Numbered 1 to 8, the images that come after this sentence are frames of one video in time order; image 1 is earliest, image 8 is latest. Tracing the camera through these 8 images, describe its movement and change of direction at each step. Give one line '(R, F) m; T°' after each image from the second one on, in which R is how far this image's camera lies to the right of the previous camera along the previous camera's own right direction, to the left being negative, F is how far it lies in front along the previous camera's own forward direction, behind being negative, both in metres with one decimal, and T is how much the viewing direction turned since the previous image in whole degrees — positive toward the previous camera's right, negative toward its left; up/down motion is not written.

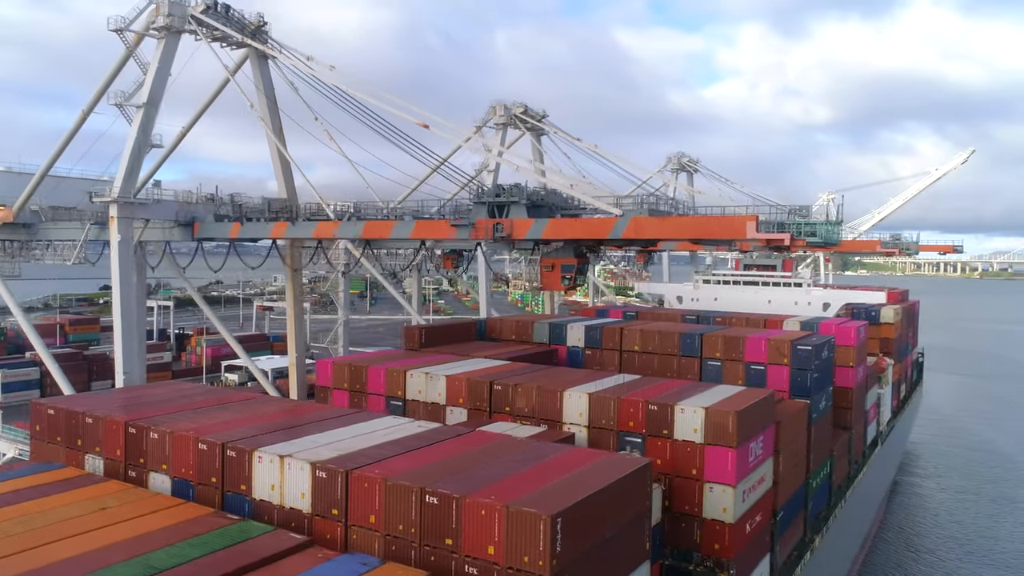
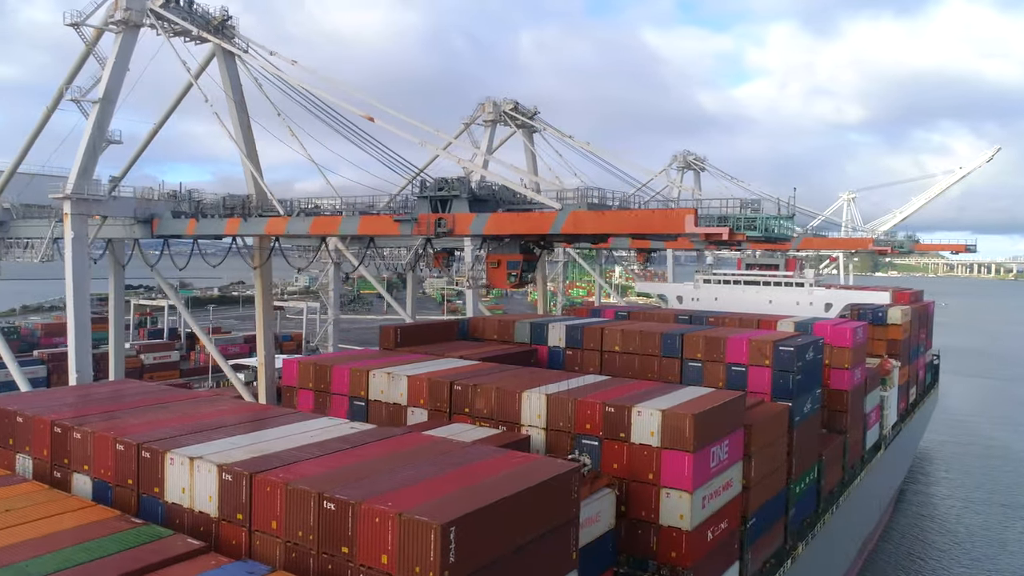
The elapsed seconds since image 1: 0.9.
(+1.2, +0.5) m; -2°
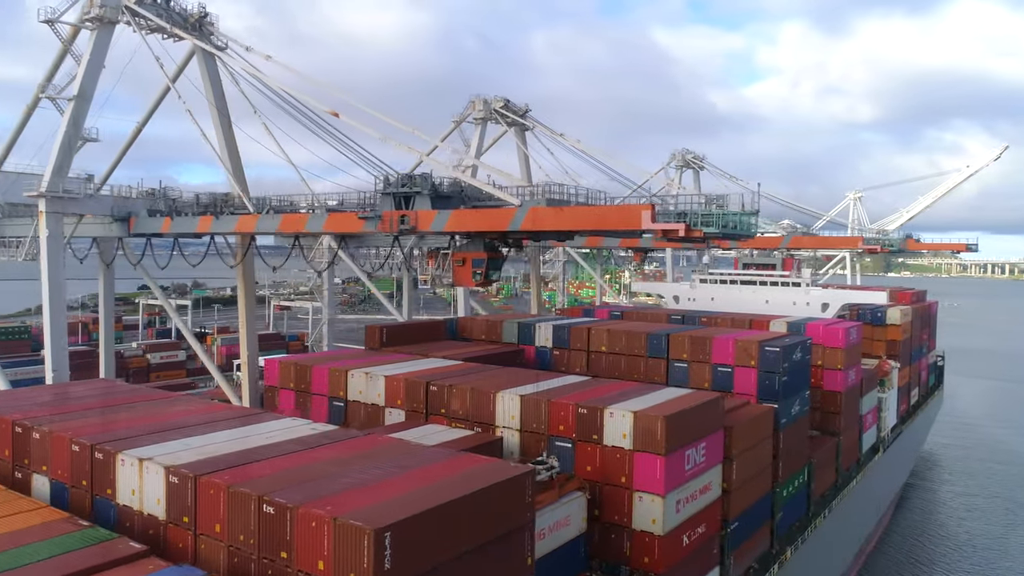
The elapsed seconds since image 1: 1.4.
(+0.7, +0.2) m; -1°
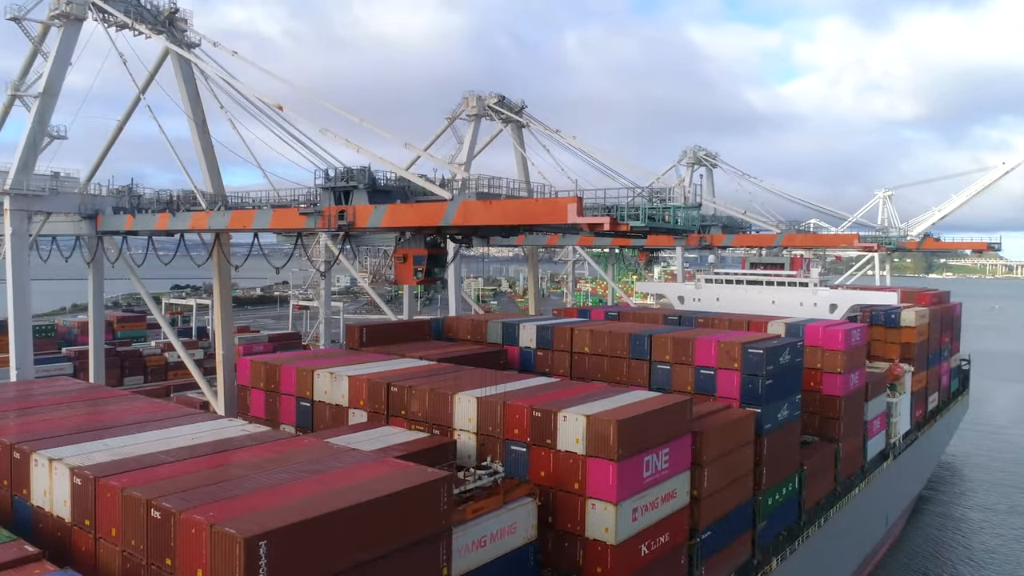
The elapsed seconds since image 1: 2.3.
(+1.3, +0.4) m; -2°
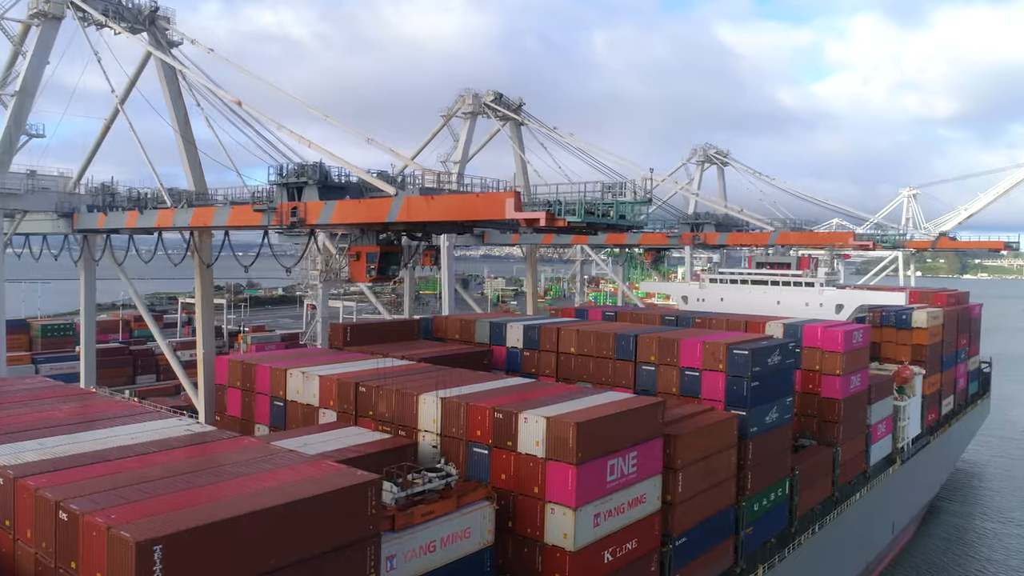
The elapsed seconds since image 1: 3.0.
(+1.0, +0.3) m; -2°
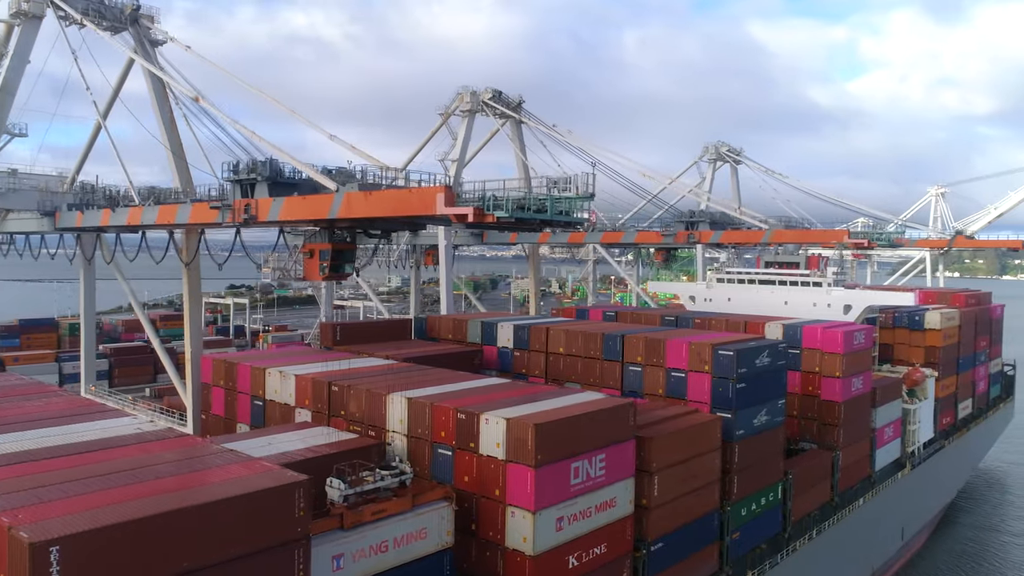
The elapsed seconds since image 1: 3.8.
(+1.0, +0.2) m; -2°
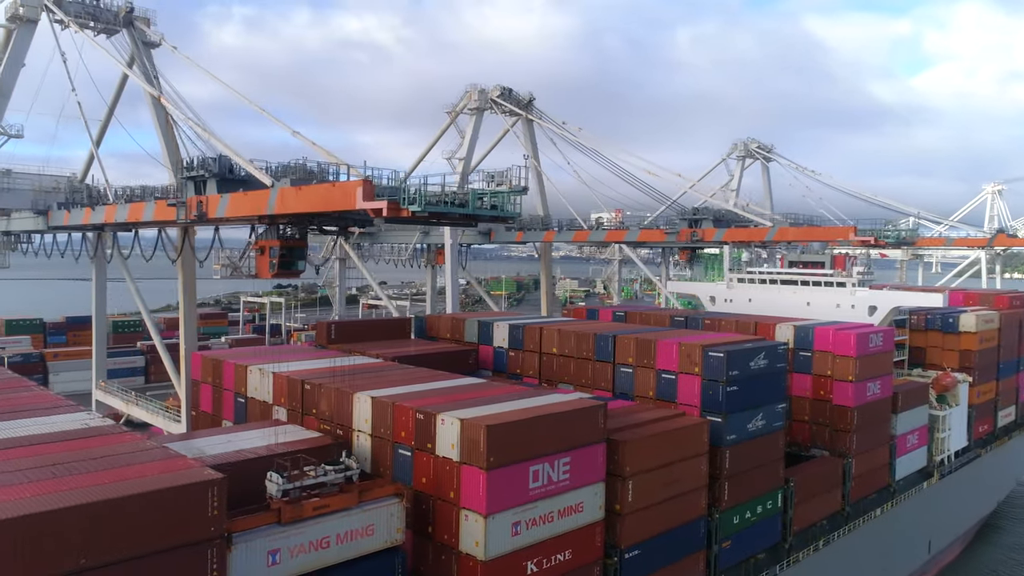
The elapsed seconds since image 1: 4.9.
(+1.3, +0.3) m; -4°
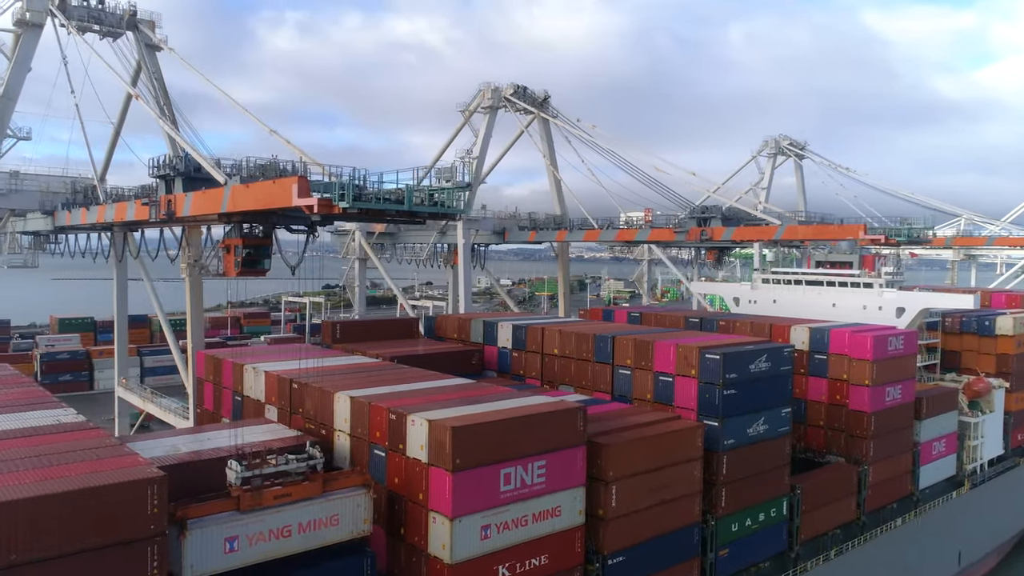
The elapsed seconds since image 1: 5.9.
(+1.0, +0.2) m; -3°
